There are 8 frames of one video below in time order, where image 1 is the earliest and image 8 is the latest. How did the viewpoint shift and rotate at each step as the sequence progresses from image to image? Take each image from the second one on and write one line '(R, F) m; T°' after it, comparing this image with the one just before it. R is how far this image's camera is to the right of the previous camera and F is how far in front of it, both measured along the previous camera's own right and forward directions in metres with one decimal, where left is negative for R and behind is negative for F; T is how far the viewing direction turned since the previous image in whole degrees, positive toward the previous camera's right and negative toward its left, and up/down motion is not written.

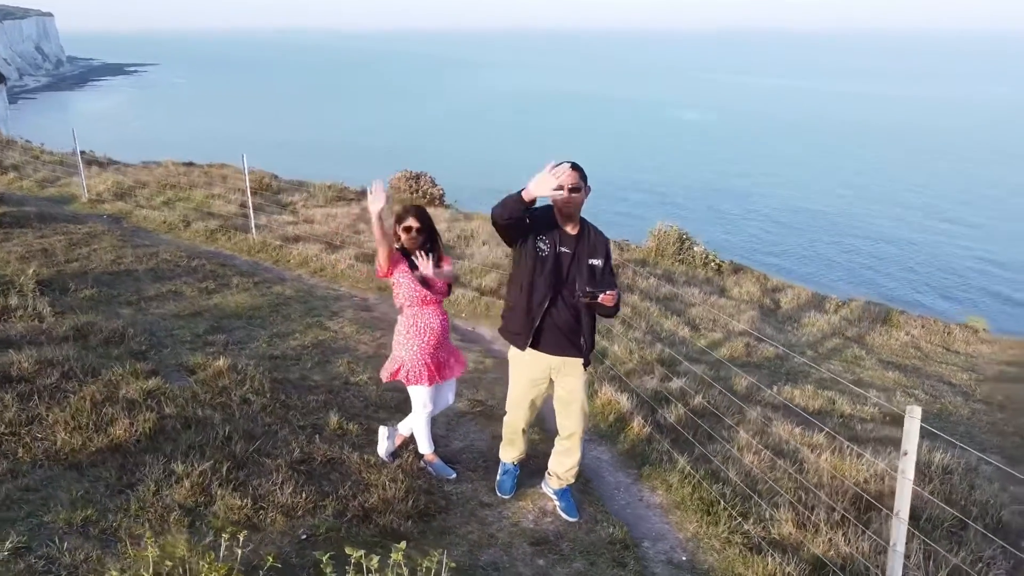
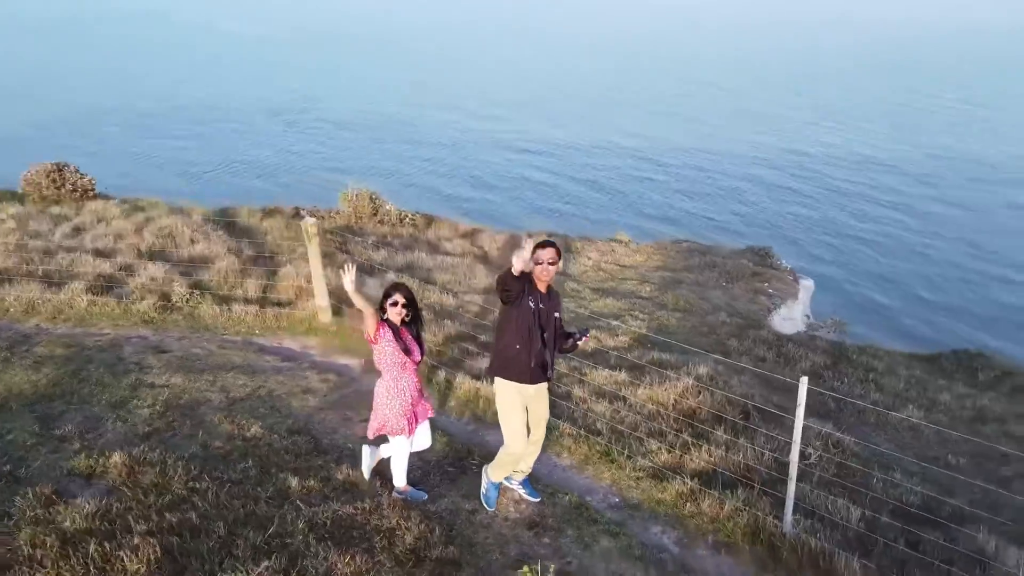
(-2.4, -0.3) m; +29°
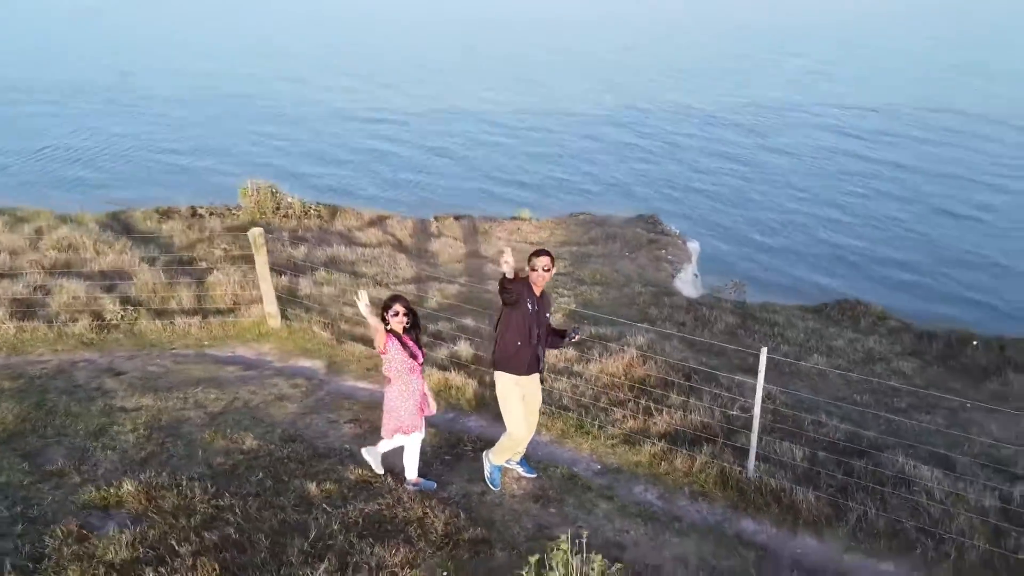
(-1.1, -0.5) m; +10°
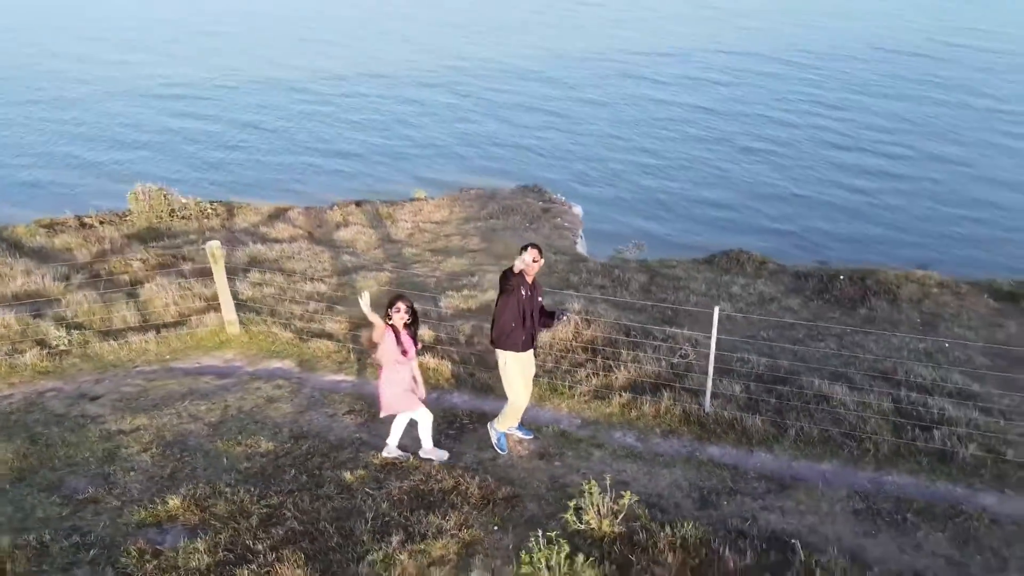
(-1.4, -0.8) m; +11°
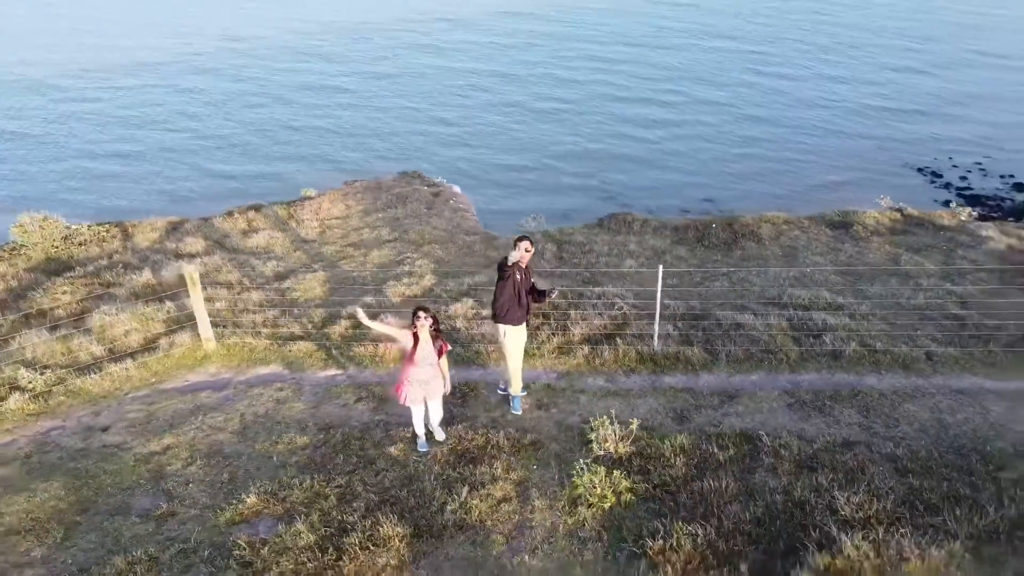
(-1.9, -1.2) m; +13°
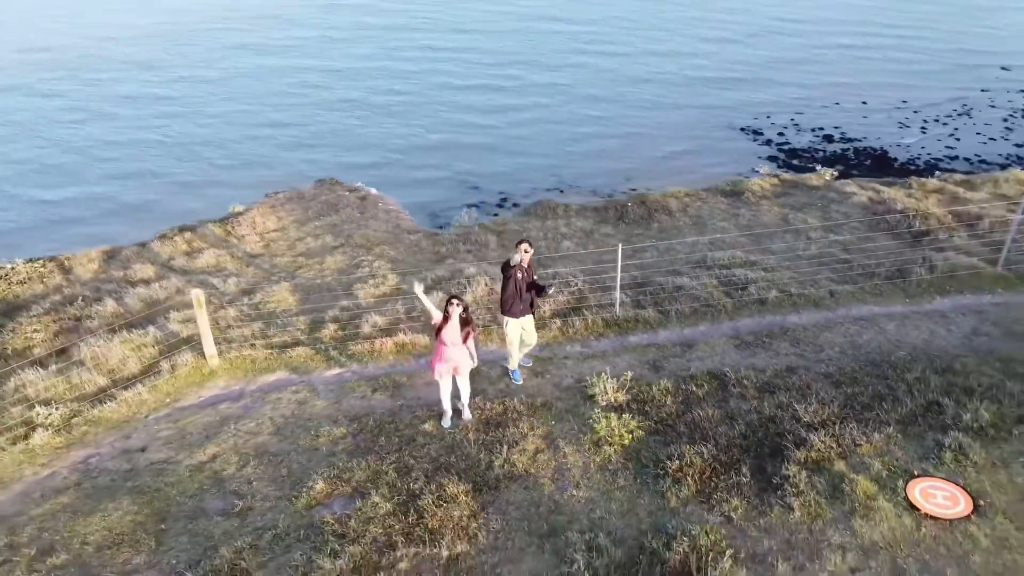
(-1.8, -1.3) m; +10°
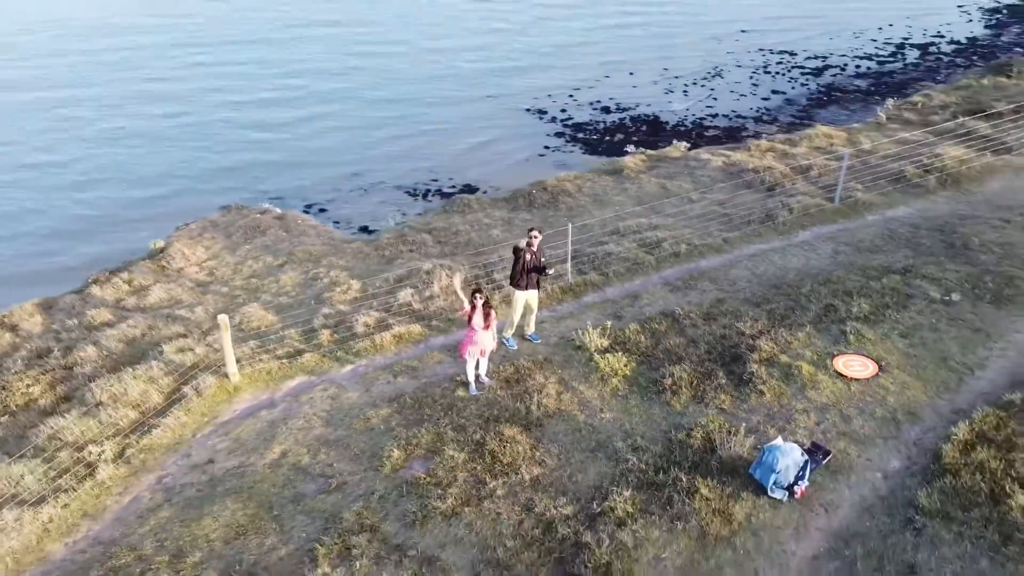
(-2.8, -1.9) m; +13°
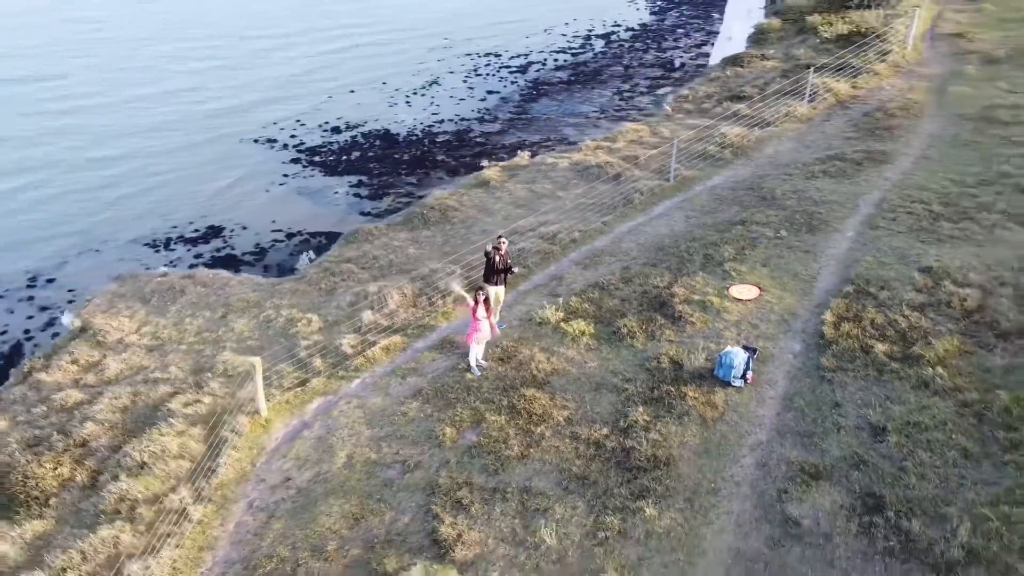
(-4.1, -2.4) m; +17°
